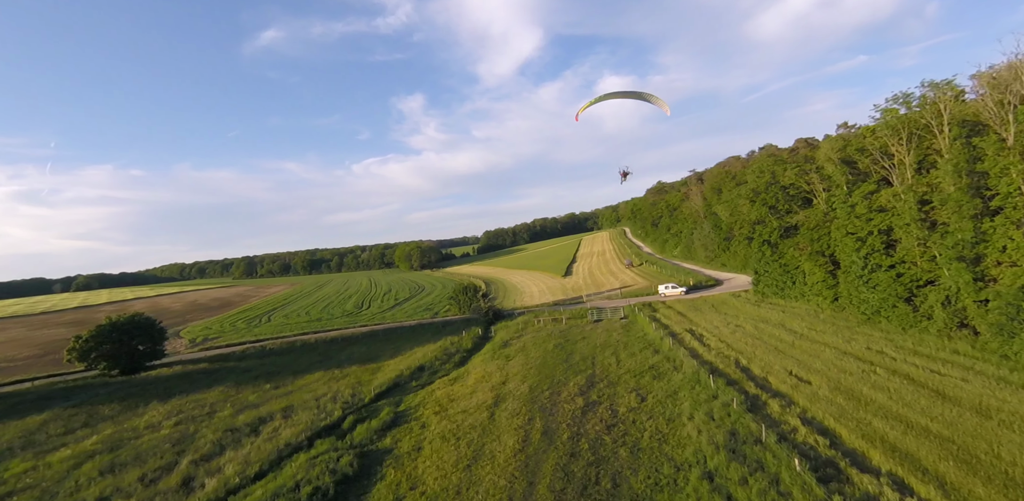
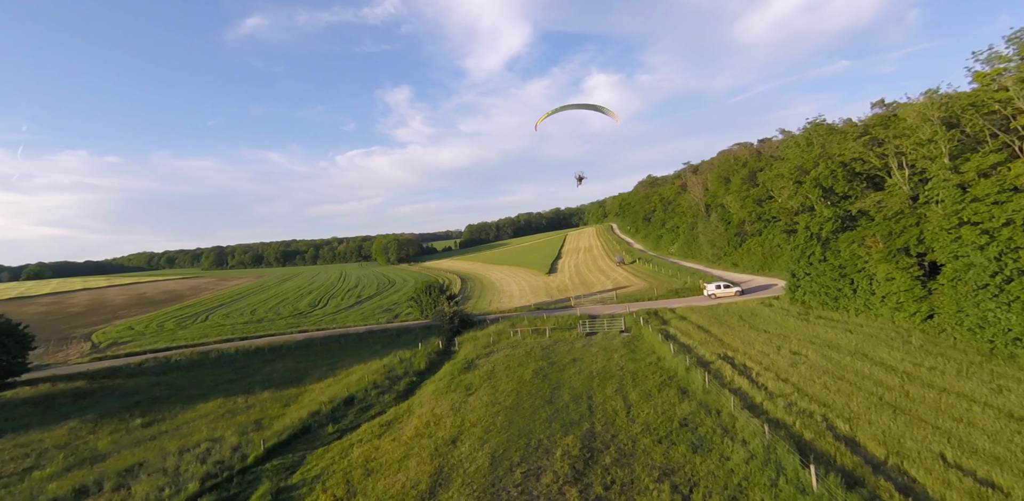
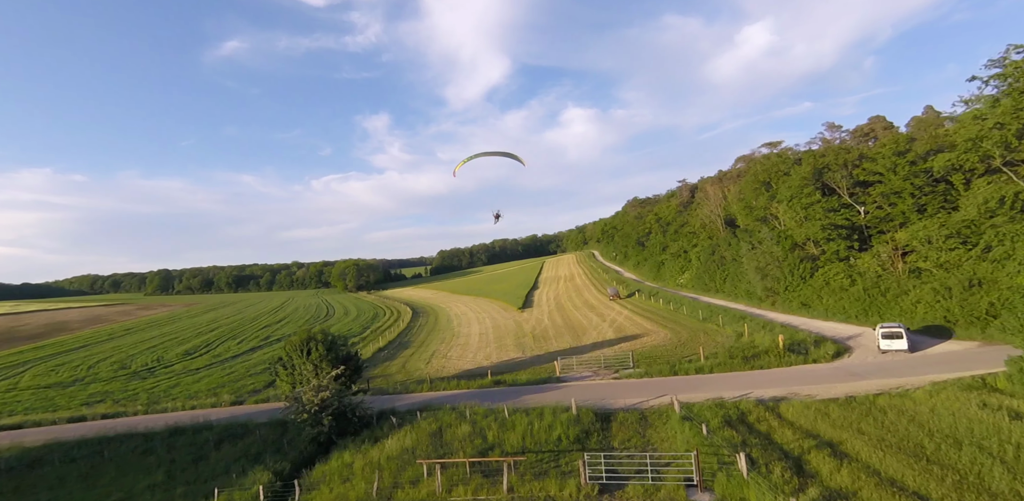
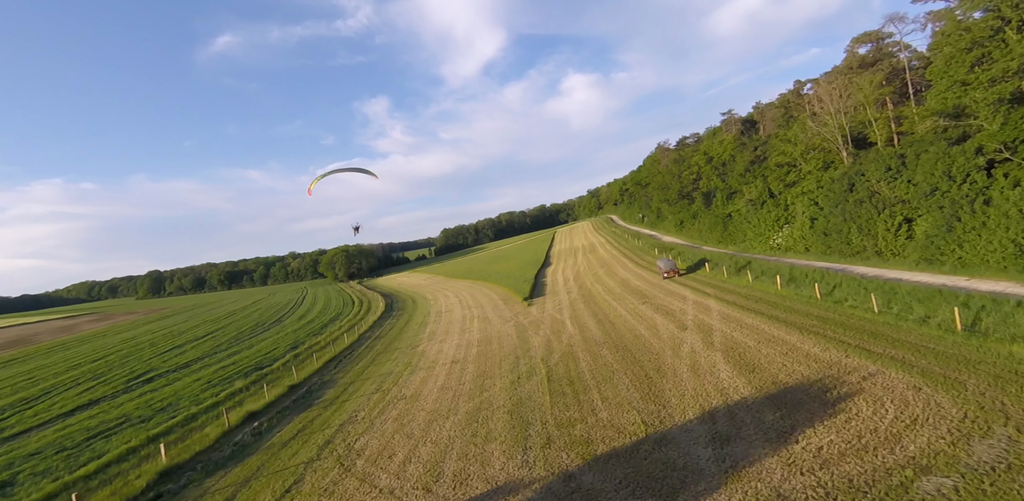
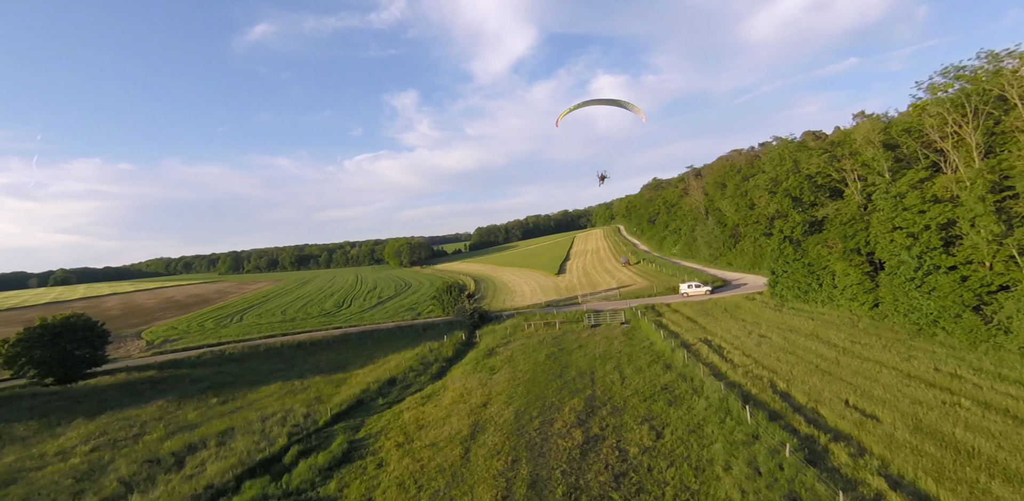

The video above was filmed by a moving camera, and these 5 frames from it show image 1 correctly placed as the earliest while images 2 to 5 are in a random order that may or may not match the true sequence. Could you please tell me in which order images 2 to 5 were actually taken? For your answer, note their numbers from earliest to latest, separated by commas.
5, 2, 3, 4
